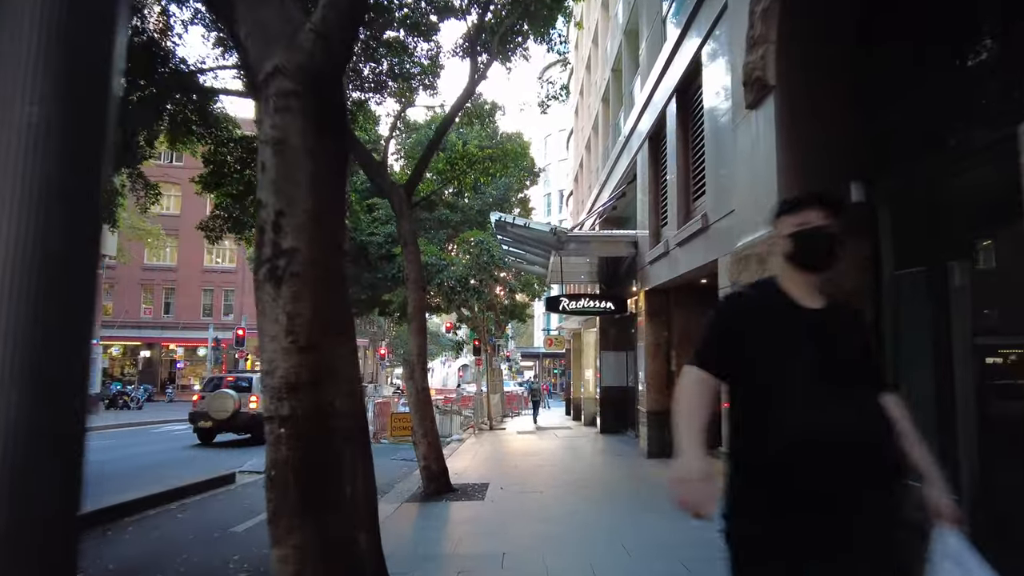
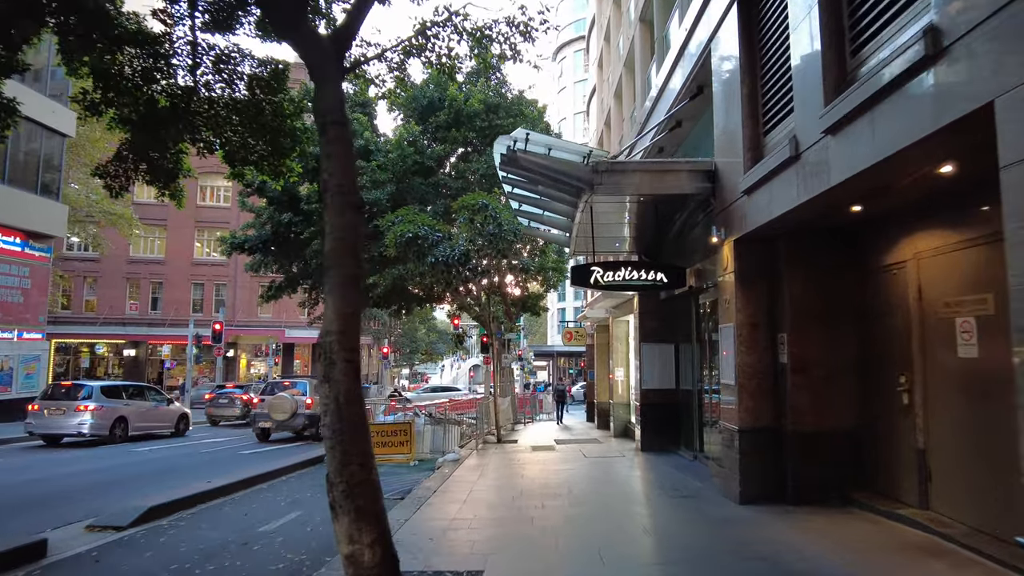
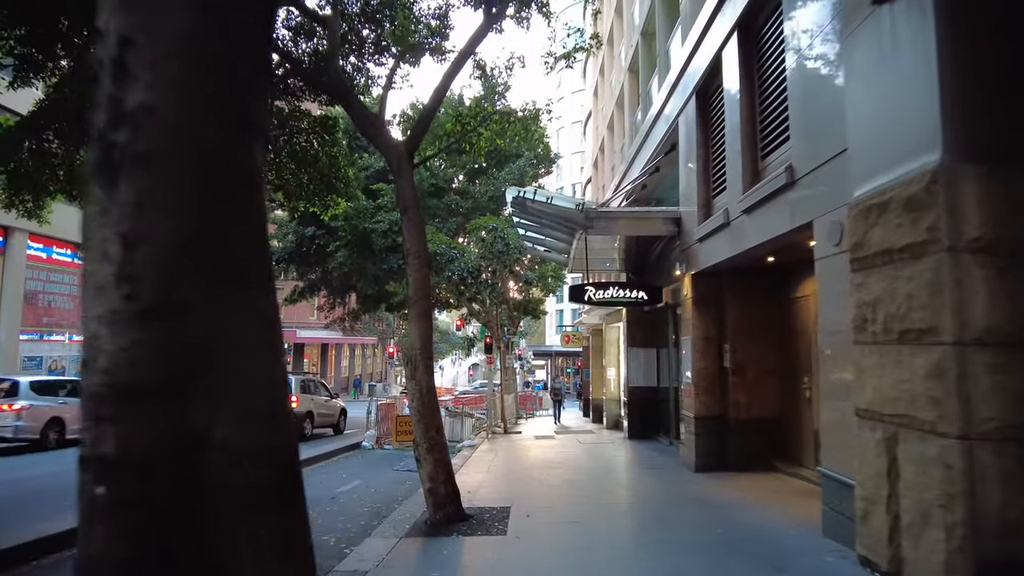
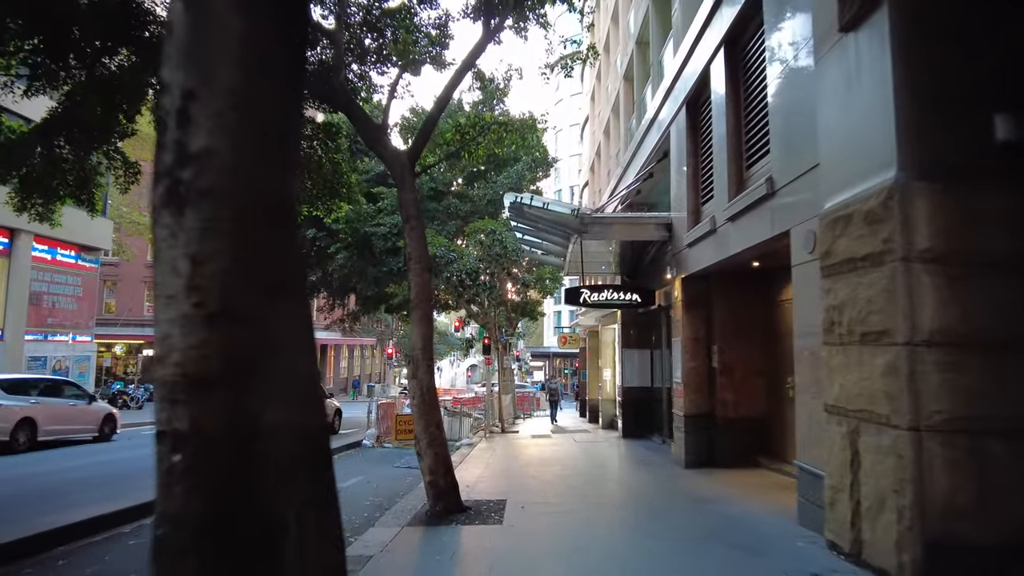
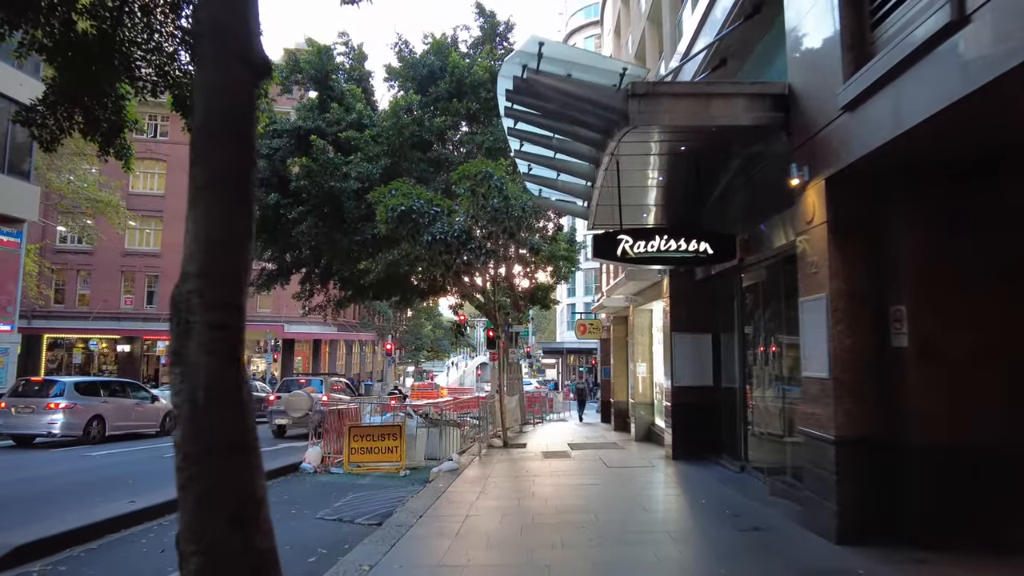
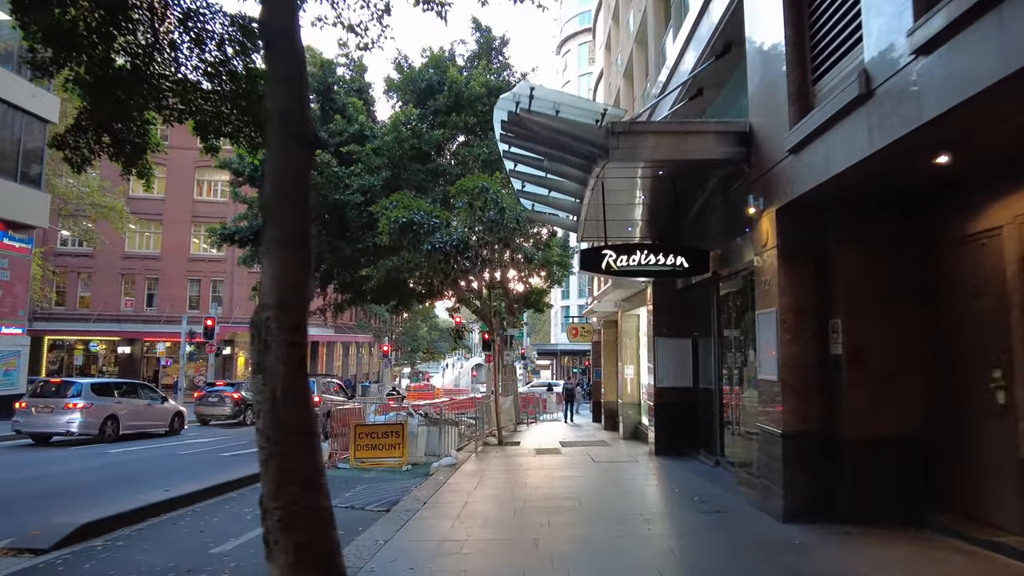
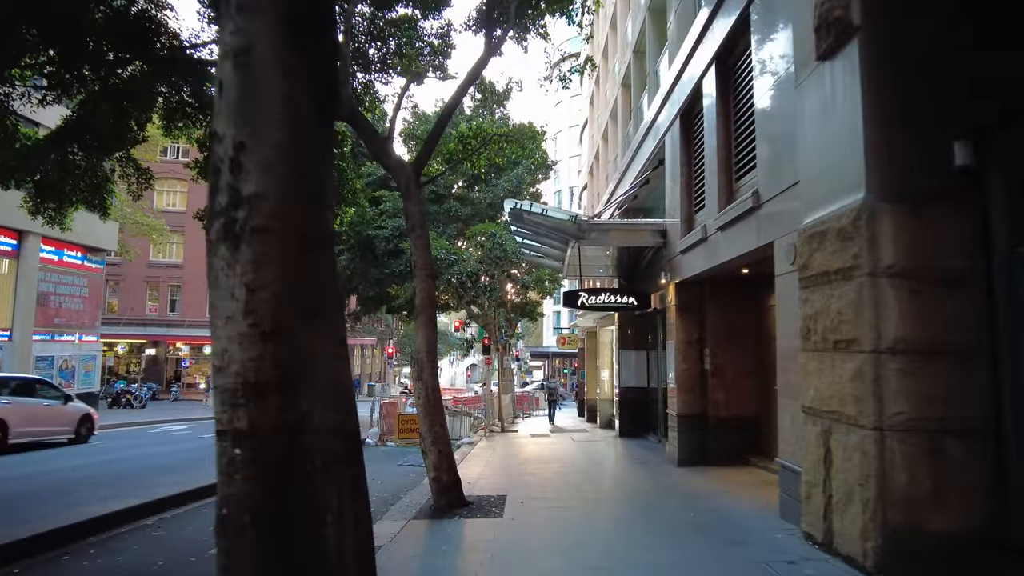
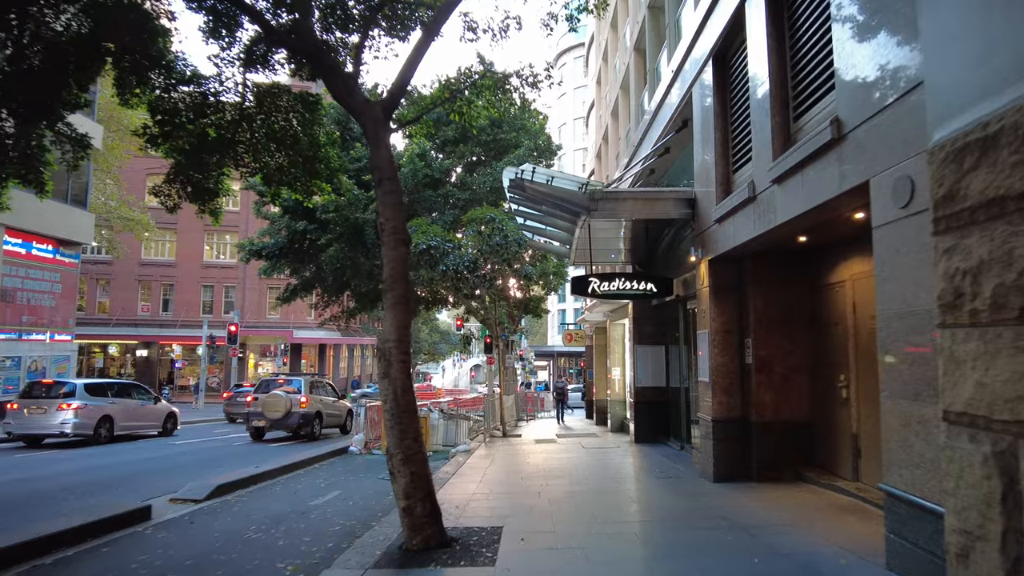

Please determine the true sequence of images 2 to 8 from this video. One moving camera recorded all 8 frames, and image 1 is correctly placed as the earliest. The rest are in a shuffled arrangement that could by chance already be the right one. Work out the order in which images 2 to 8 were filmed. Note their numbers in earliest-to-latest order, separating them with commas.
7, 4, 3, 8, 2, 6, 5
